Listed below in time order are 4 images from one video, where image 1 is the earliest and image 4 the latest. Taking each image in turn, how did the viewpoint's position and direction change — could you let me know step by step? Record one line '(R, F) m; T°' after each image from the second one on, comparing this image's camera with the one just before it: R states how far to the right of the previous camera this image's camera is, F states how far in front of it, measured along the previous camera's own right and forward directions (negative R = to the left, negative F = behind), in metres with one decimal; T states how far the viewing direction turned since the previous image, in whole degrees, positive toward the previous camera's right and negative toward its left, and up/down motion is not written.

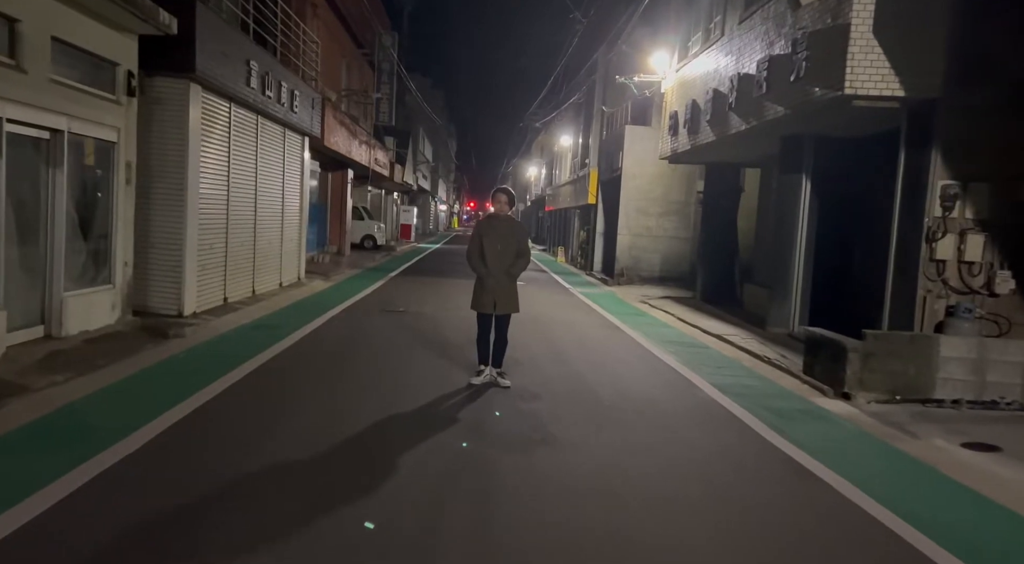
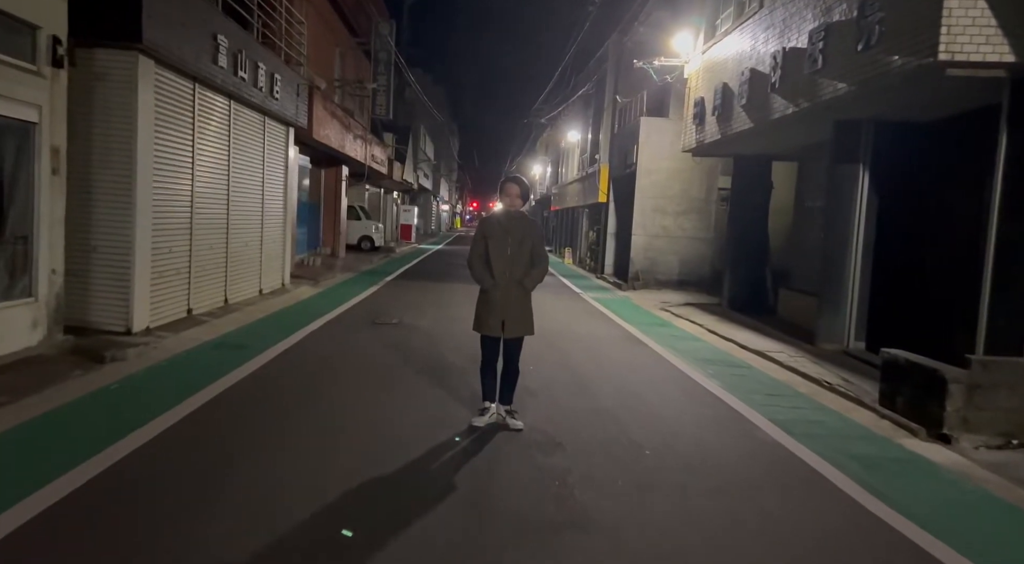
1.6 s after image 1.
(-0.1, +1.6) m; 0°
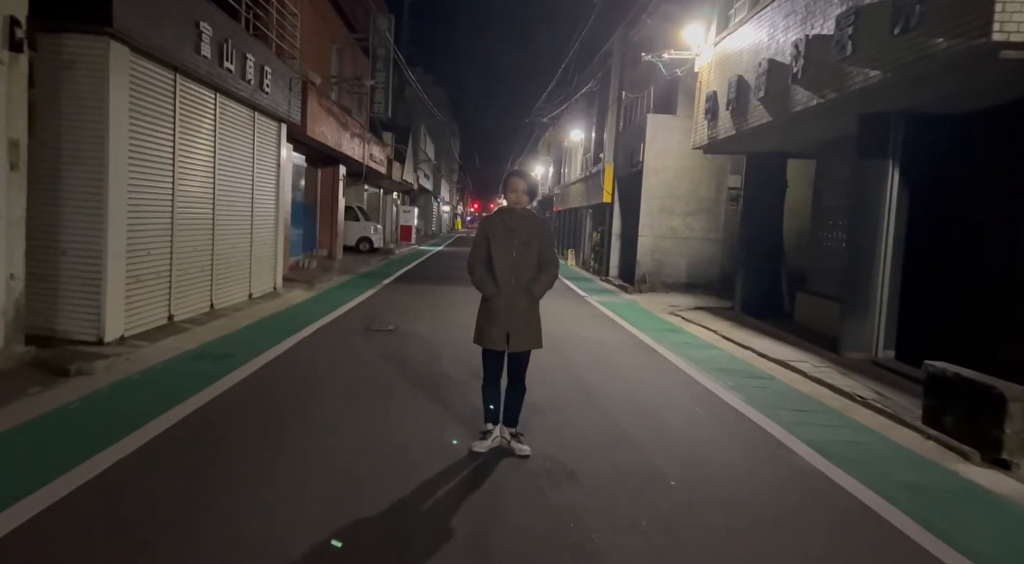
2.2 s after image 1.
(0.0, +0.7) m; 0°
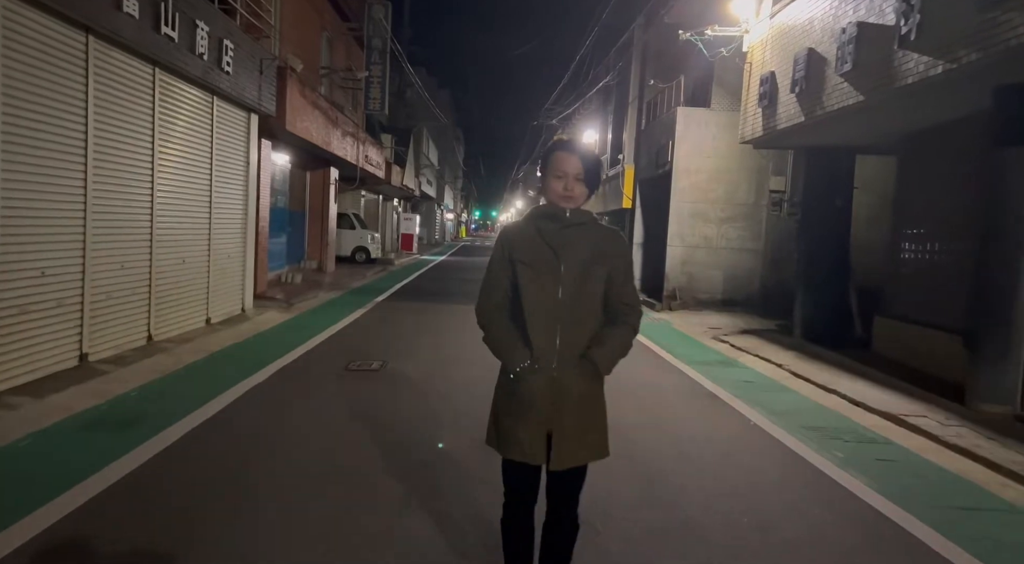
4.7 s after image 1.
(-0.2, +2.3) m; 0°
